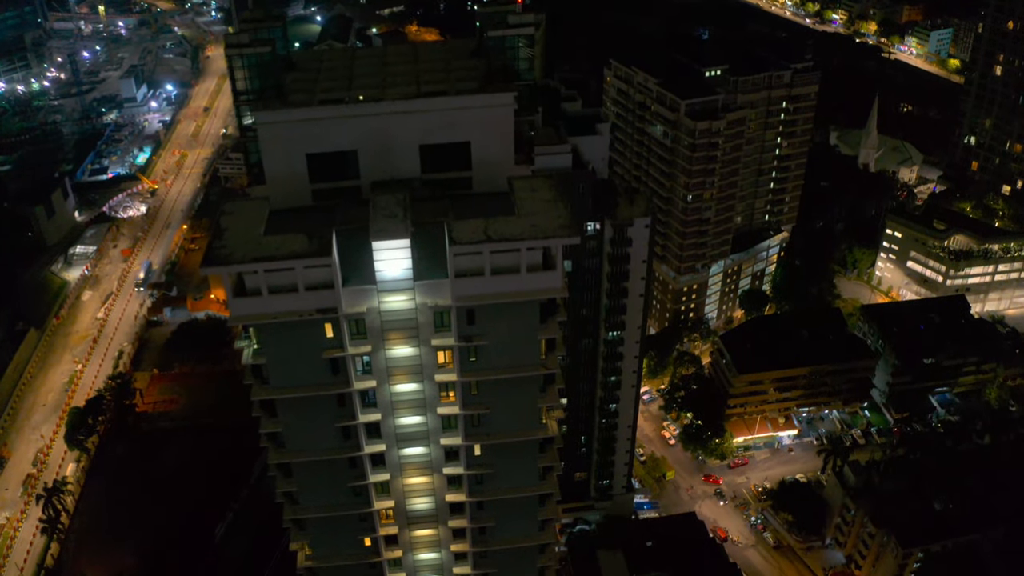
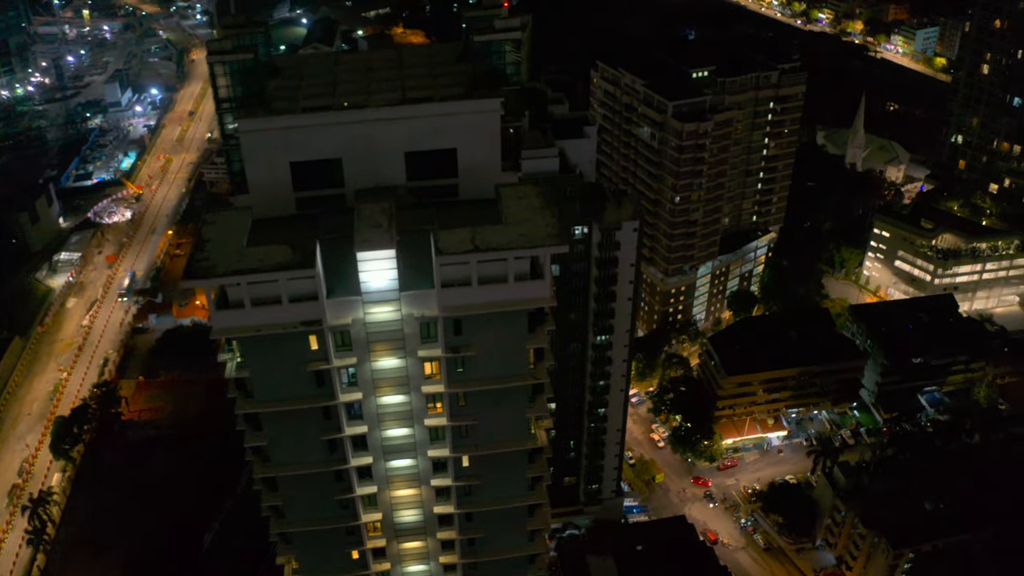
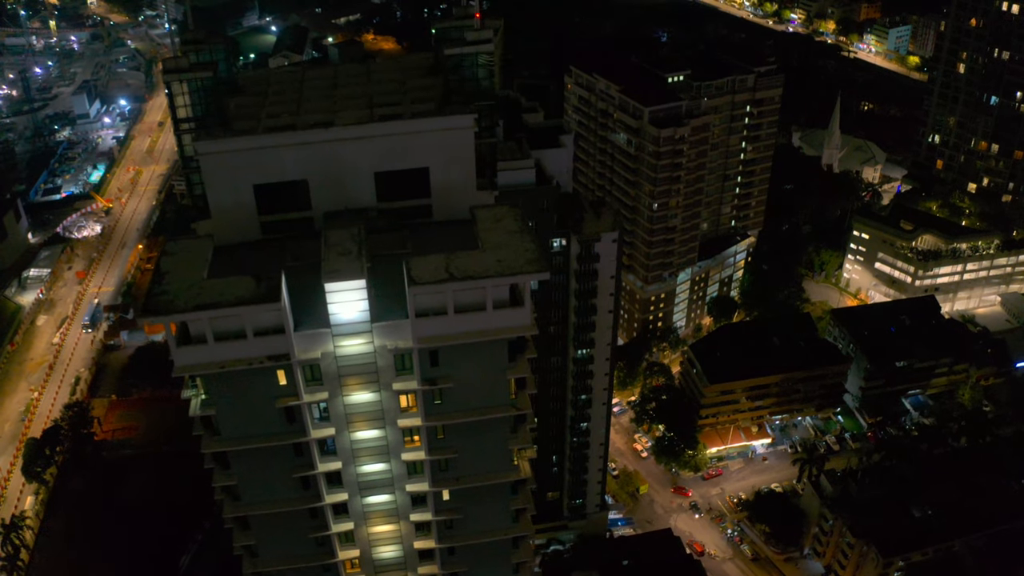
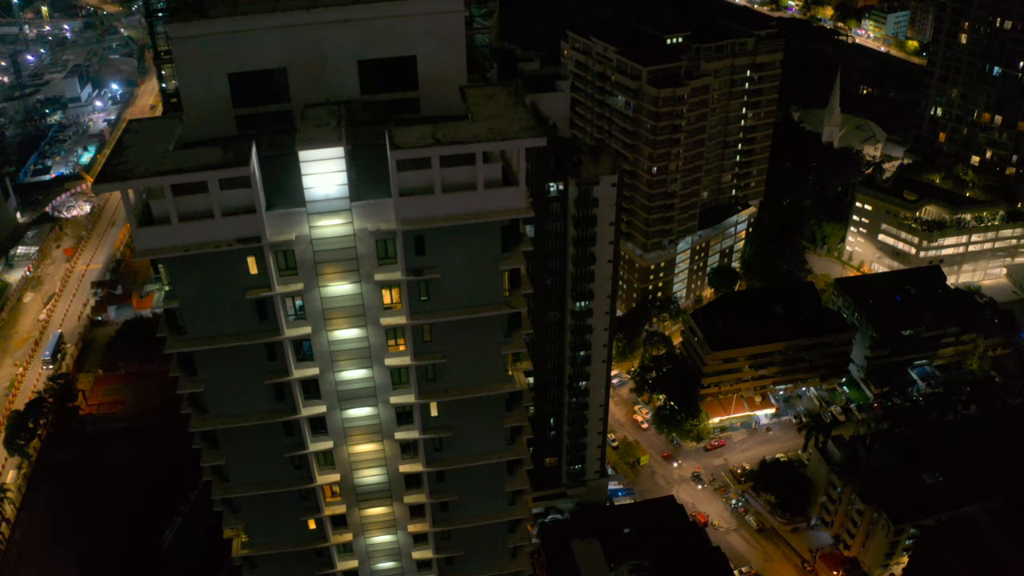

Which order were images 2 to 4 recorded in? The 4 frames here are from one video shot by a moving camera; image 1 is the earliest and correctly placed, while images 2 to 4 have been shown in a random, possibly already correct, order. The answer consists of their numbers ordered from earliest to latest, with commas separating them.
2, 3, 4
